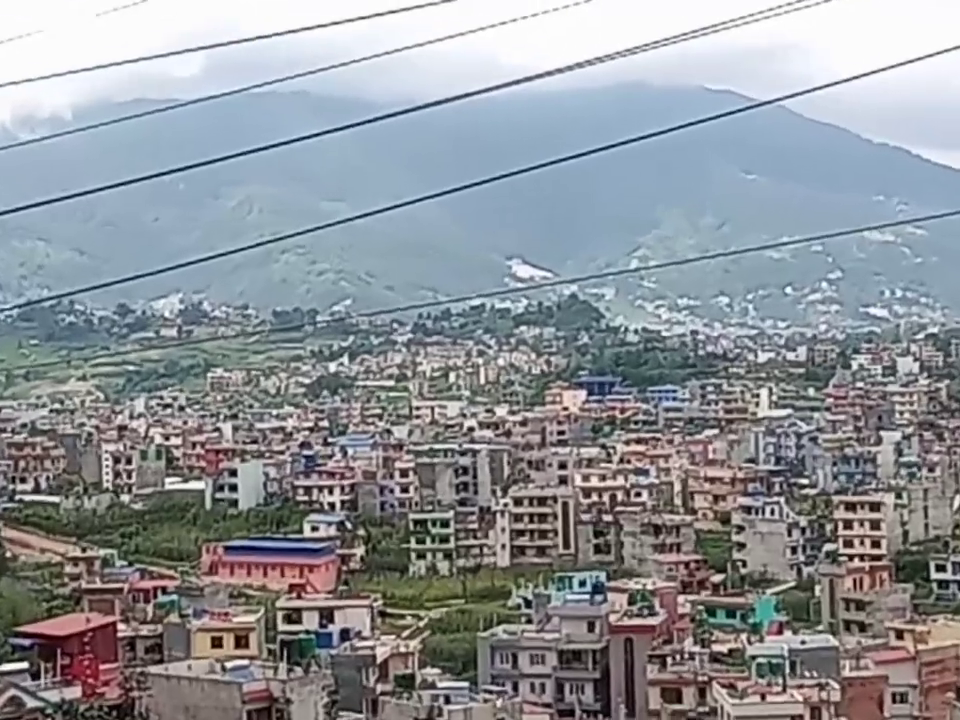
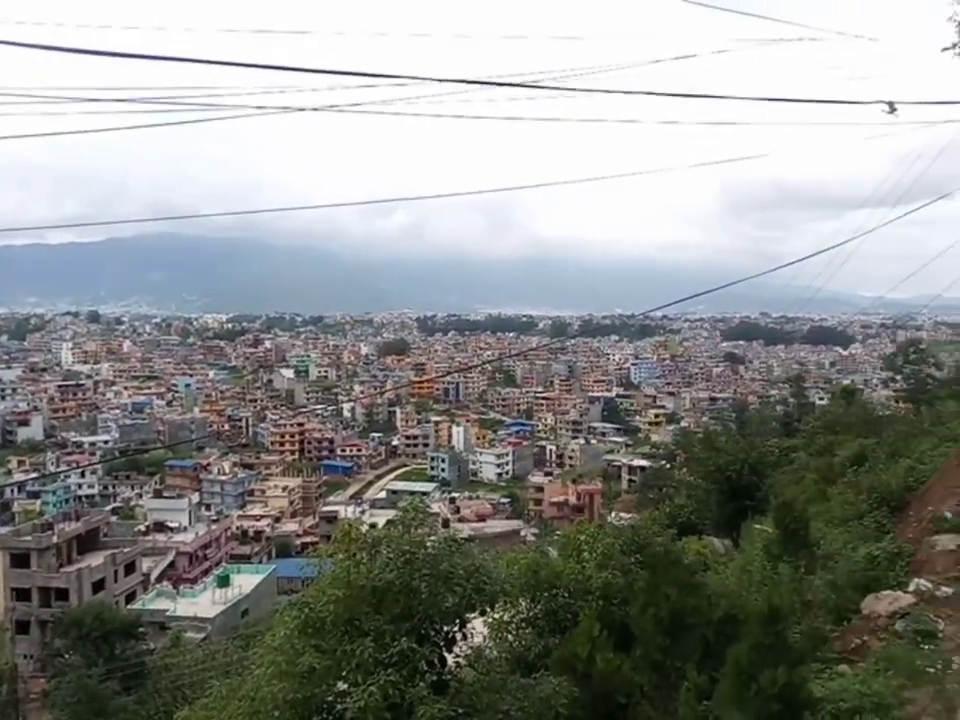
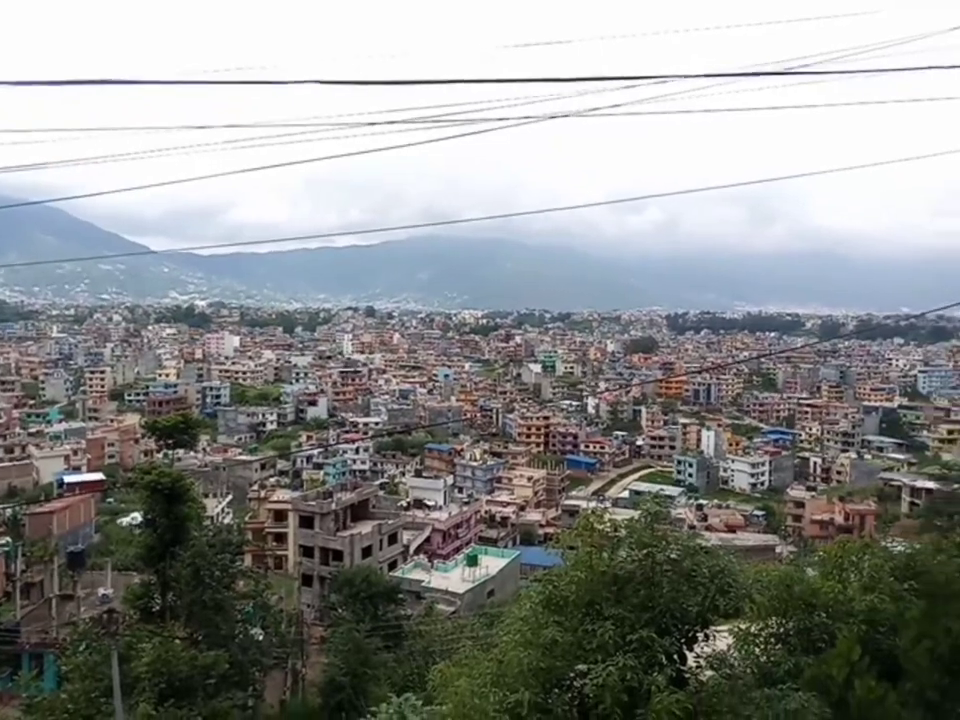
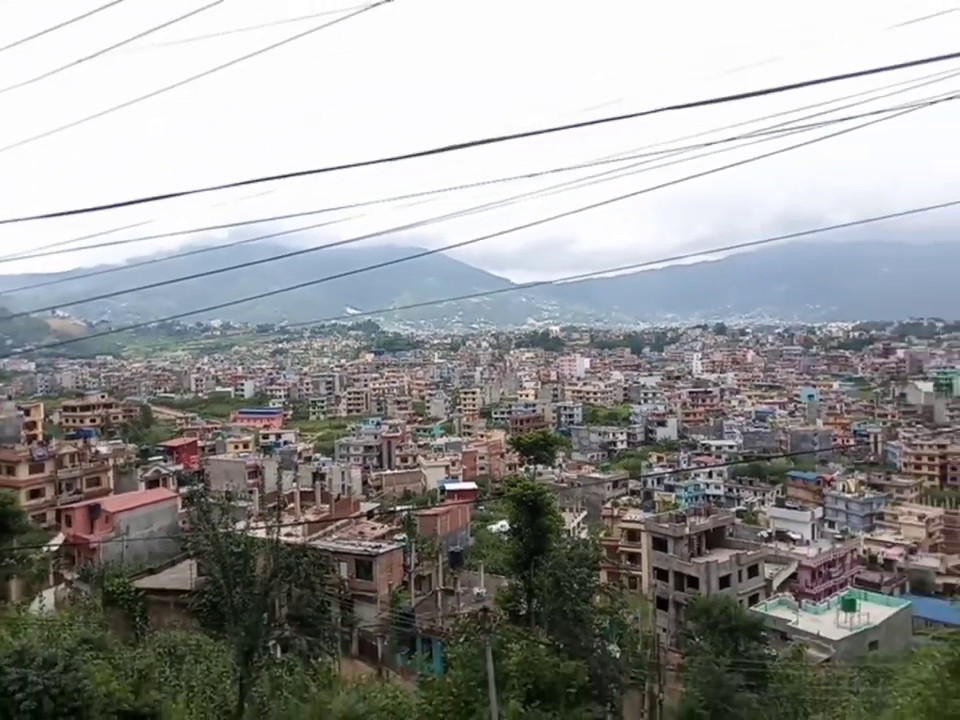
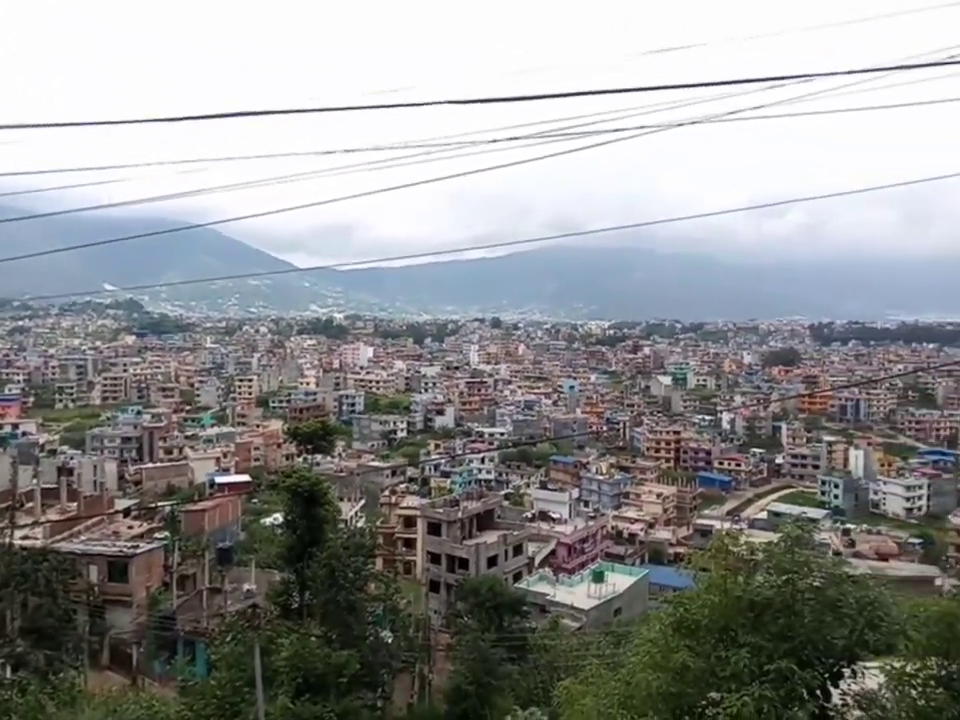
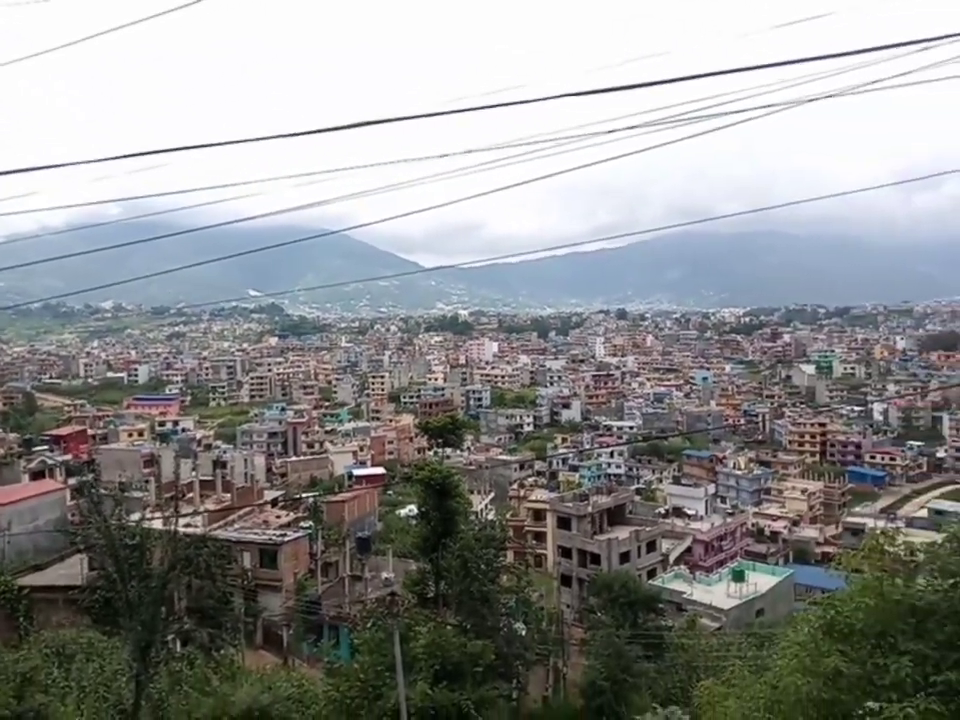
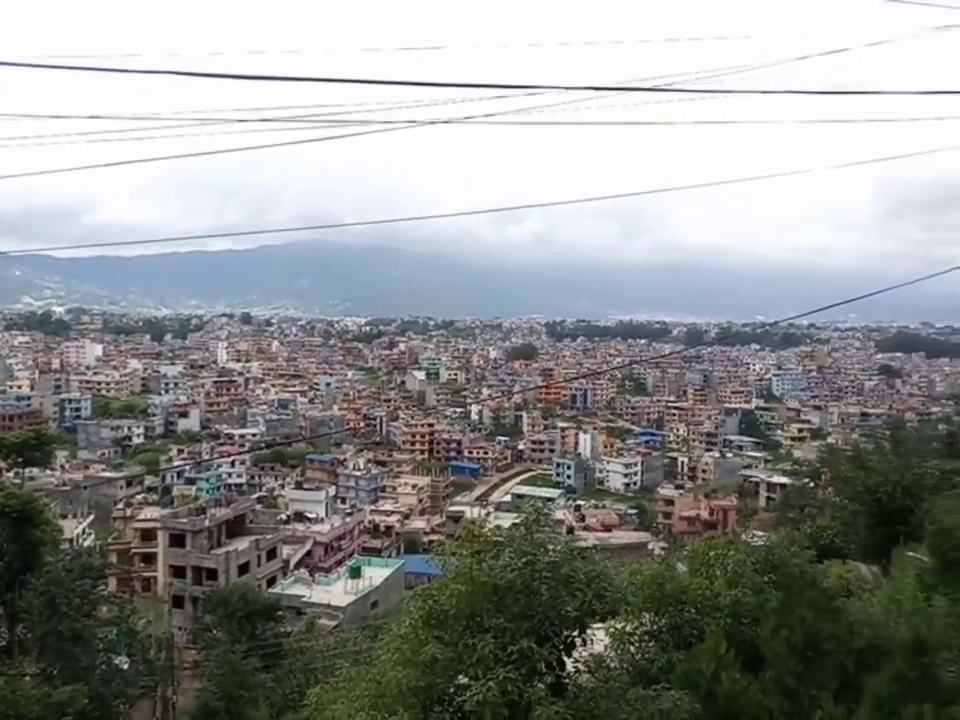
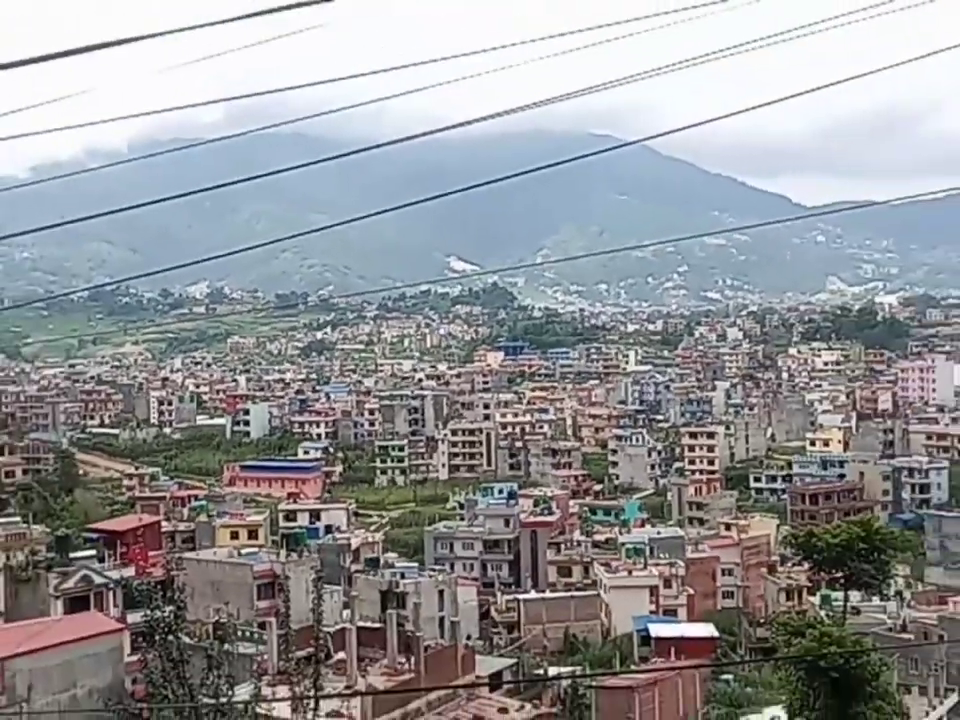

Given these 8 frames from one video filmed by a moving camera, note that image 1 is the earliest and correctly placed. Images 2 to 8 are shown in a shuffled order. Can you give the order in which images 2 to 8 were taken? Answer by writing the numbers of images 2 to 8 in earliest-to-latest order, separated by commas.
8, 4, 6, 5, 3, 7, 2
